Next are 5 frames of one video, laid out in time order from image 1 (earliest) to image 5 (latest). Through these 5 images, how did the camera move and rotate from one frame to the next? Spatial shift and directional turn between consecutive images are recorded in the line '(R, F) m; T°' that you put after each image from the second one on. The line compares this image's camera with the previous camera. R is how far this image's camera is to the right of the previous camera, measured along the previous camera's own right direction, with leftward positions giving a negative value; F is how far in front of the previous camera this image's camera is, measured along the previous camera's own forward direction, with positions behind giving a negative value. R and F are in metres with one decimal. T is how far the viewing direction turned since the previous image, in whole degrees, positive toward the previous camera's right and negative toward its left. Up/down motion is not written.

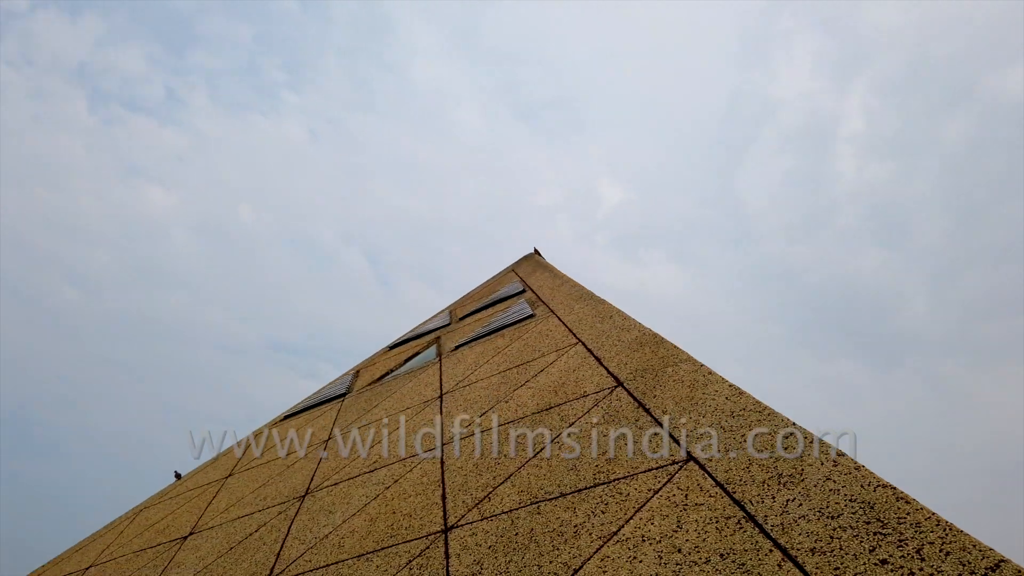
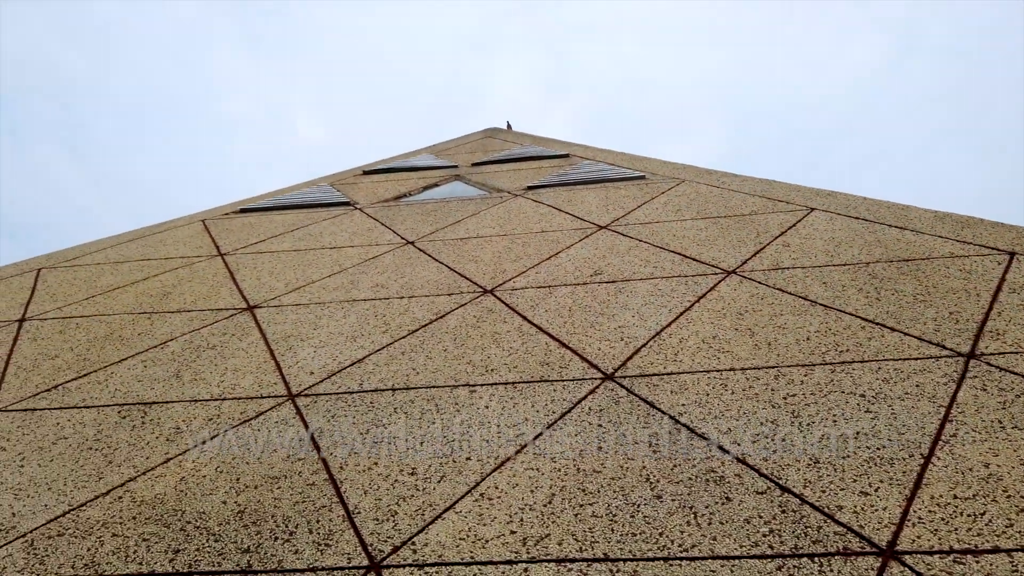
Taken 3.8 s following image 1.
(-2.5, +1.6) m; +21°
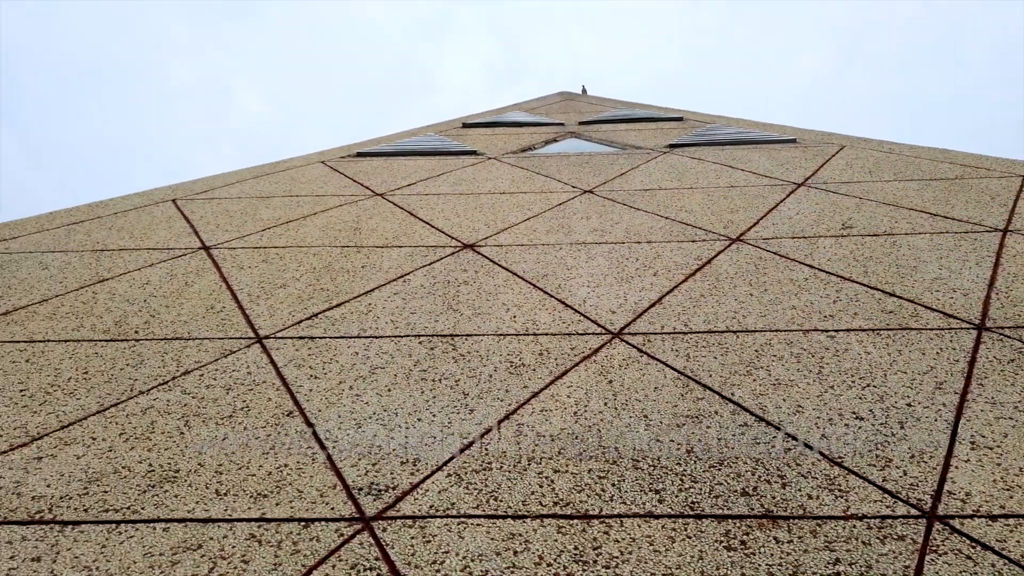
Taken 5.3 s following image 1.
(-1.1, +0.4) m; +3°
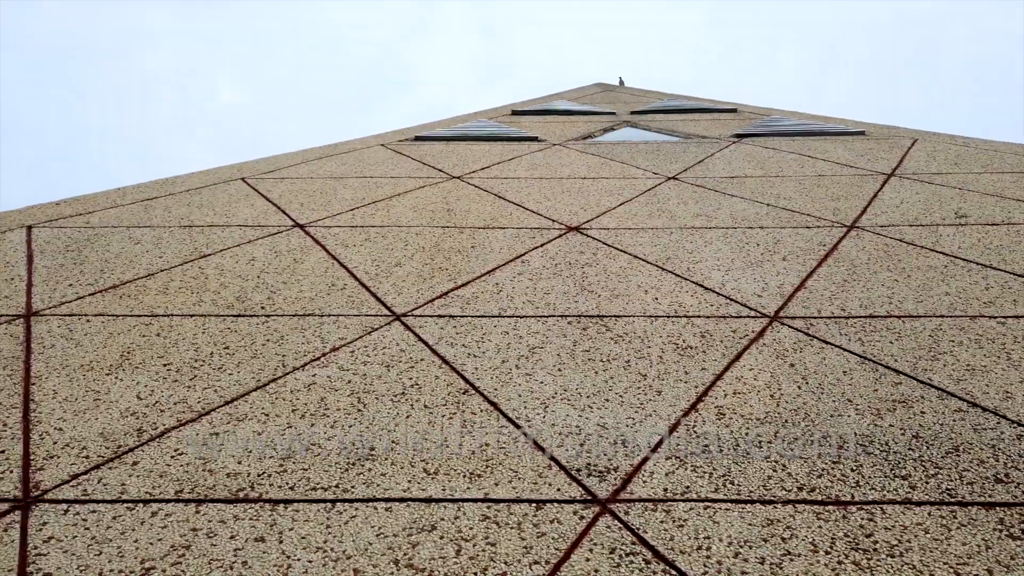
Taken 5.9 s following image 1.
(-0.4, +0.1) m; +1°
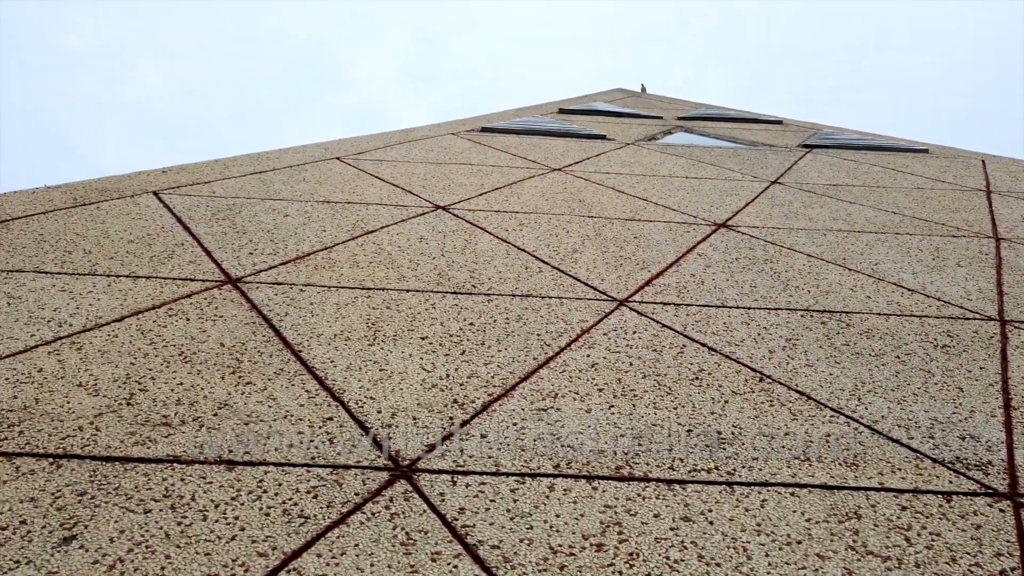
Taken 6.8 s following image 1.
(-0.8, +0.1) m; +4°
